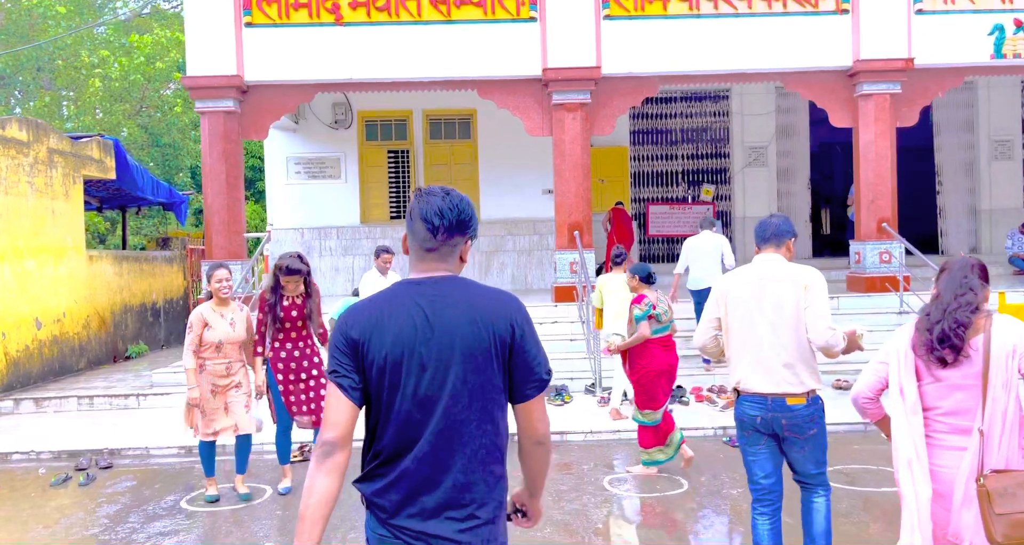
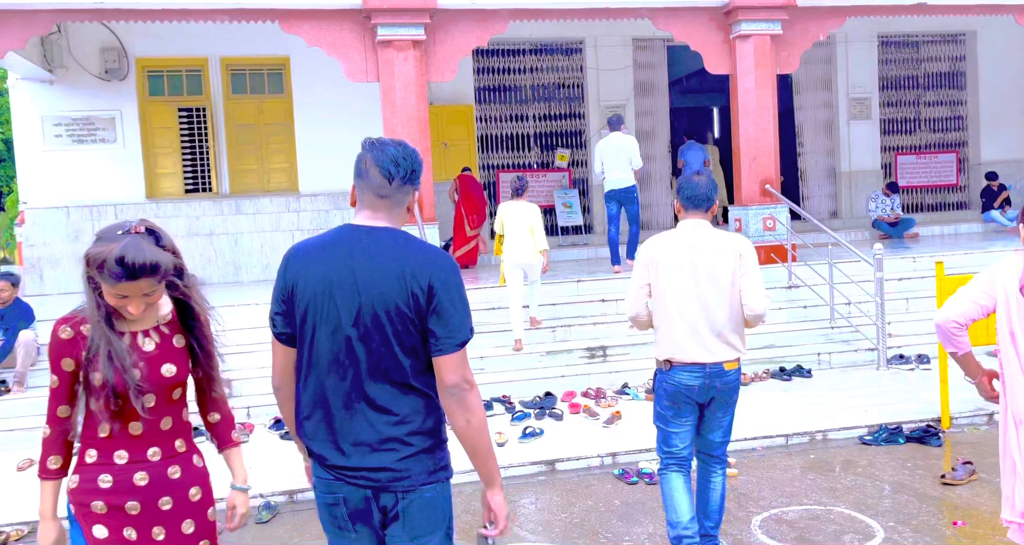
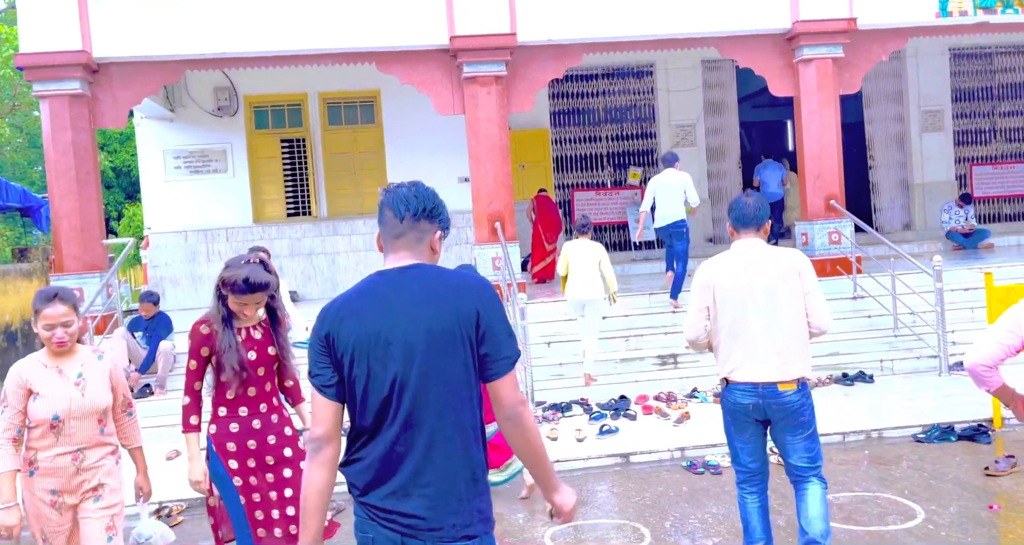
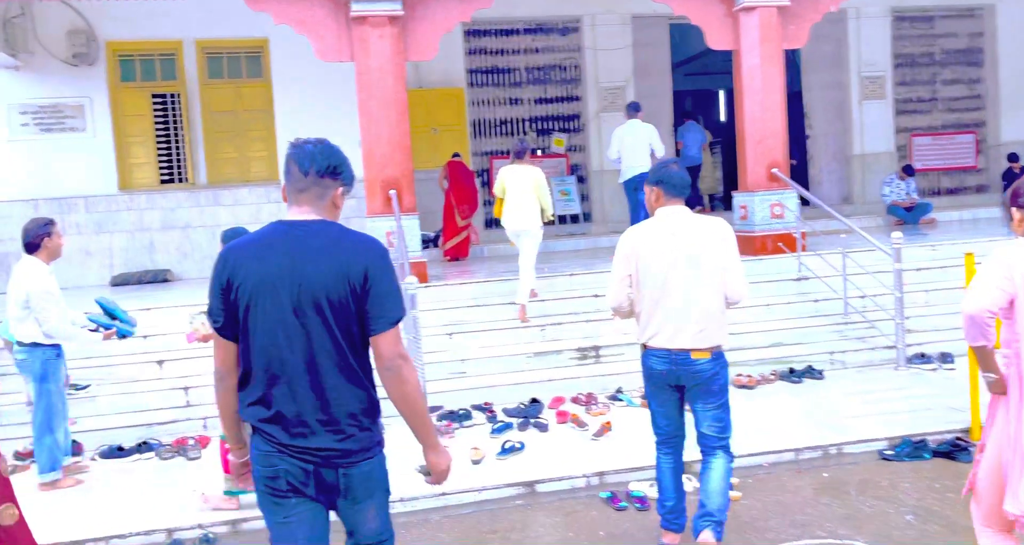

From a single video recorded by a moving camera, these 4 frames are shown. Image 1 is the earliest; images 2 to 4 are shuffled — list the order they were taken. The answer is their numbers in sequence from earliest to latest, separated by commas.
3, 2, 4
